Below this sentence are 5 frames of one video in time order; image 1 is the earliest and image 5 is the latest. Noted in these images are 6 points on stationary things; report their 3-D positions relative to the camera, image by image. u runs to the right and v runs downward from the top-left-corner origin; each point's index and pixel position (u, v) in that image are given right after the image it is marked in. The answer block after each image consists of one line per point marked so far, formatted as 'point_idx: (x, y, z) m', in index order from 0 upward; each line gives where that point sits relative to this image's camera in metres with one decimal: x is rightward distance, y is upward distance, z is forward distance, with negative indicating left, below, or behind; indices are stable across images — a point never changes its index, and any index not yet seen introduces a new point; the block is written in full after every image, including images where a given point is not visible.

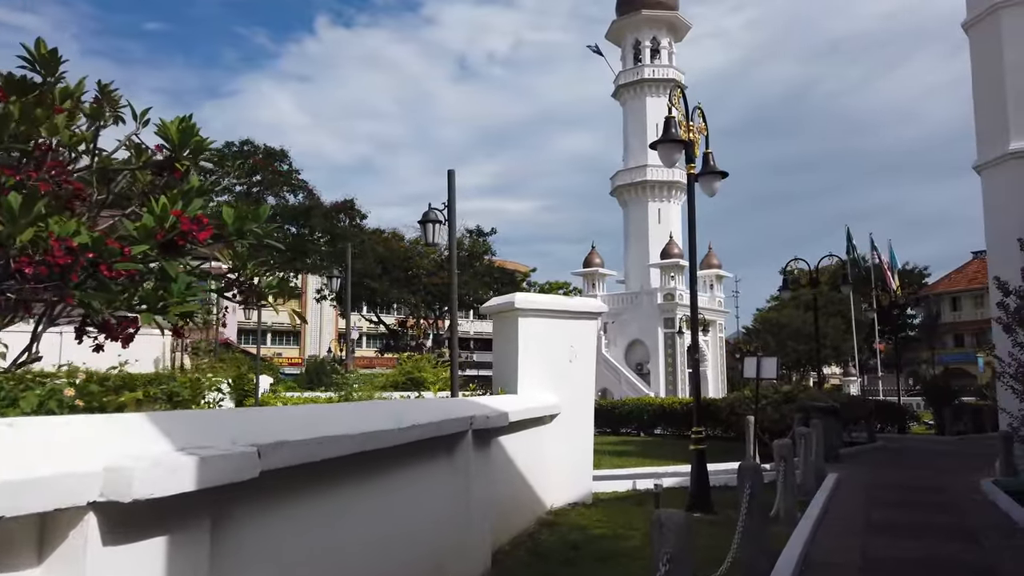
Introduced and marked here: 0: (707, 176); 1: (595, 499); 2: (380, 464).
0: (+2.3, +1.4, +9.1) m
1: (+1.0, -2.4, +8.7) m
2: (-0.7, -0.9, +3.9) m
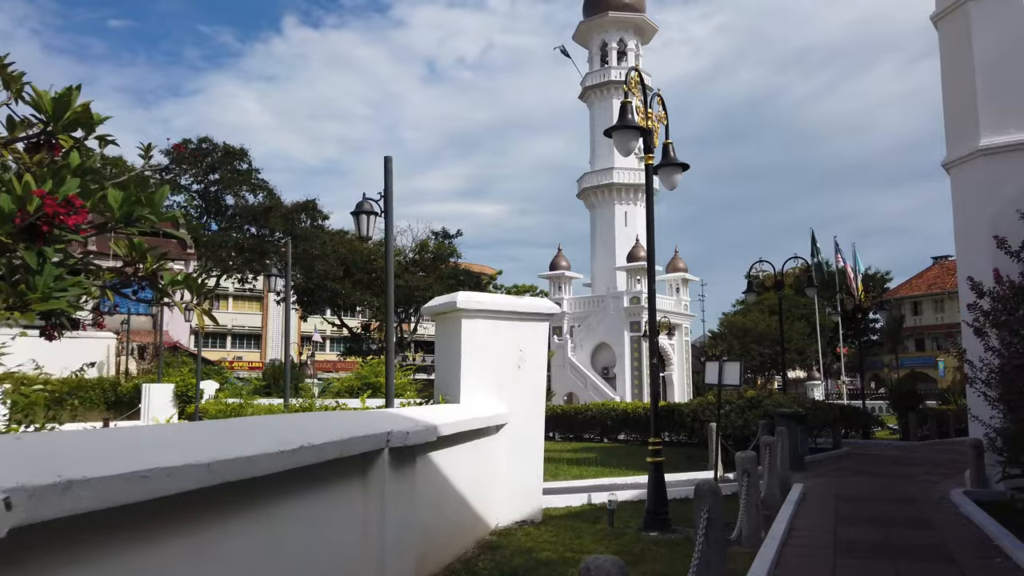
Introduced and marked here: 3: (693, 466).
0: (+1.7, +1.4, +8.5) m
1: (+0.4, -2.4, +8.0) m
2: (-1.1, -0.9, +3.2) m
3: (+3.5, -3.5, +14.9) m
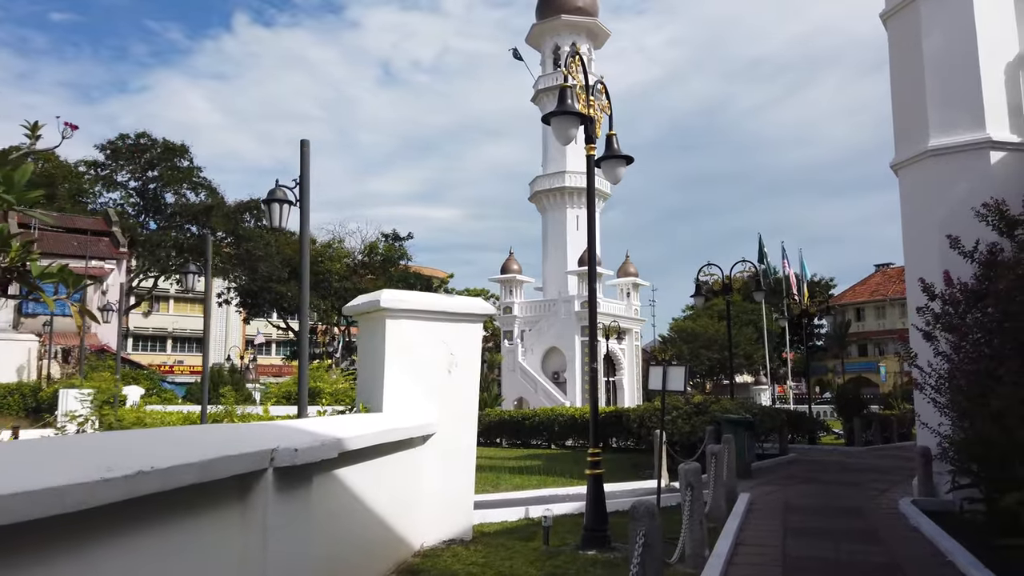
0: (+1.0, +1.4, +8.0) m
1: (-0.3, -2.4, +7.4) m
2: (-1.5, -0.8, +2.5) m
3: (+2.4, -3.5, +14.5) m
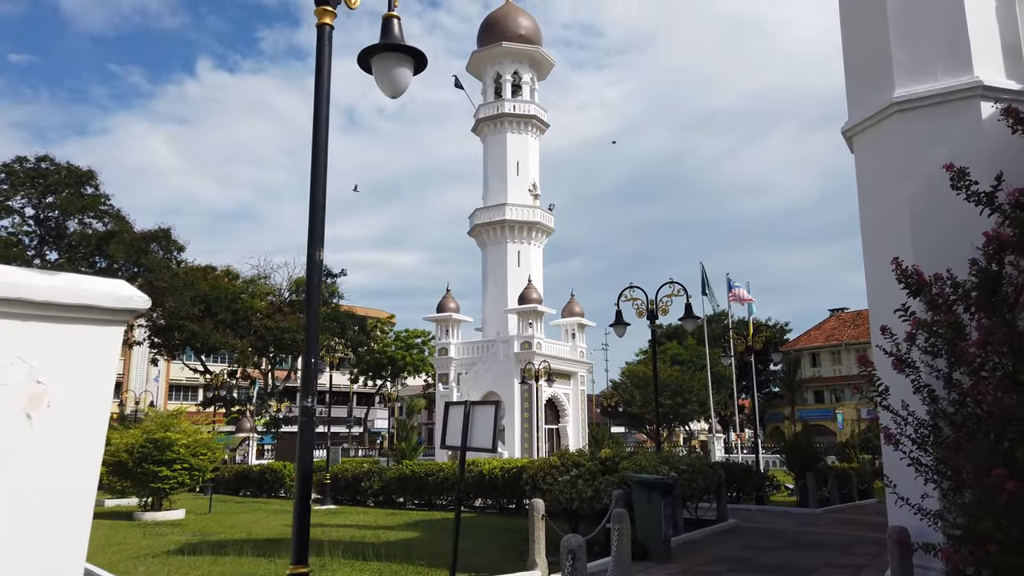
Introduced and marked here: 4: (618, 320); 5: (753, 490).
0: (-0.8, +1.4, +4.8) m
1: (-2.2, -2.3, +3.9) m
2: (-3.0, -0.4, -1.0) m
3: (+0.2, -3.8, +11.1) m
4: (+2.2, -0.6, +15.4) m
5: (+5.8, -4.9, +18.4) m
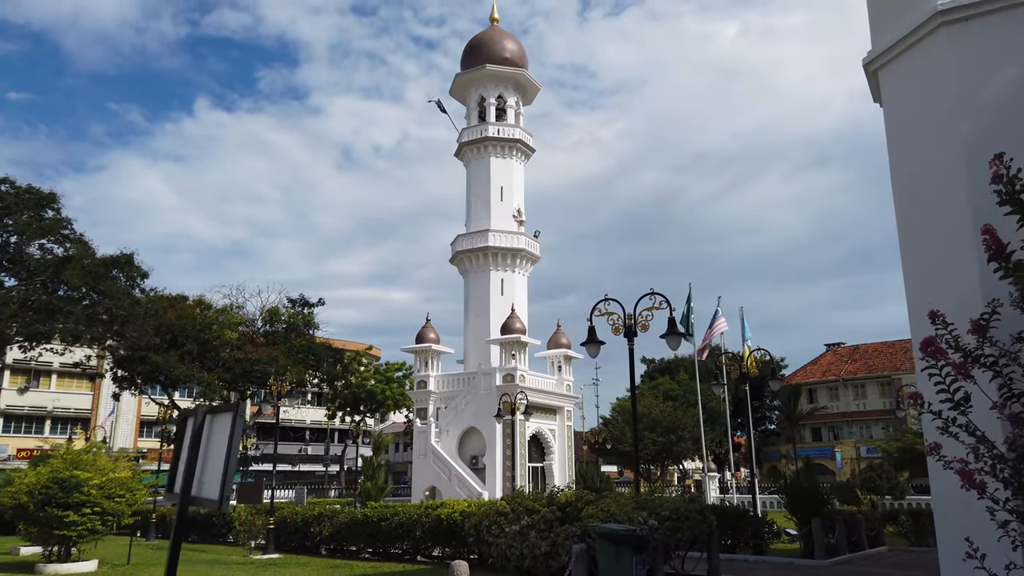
0: (-1.5, +1.7, +2.8) m
1: (-2.9, -1.9, +1.7) m
2: (-3.7, +0.2, -3.1) m
3: (-0.5, -3.8, +8.7) m
4: (+1.4, -0.9, +13.3) m
5: (+5.0, -5.3, +16.0) m
